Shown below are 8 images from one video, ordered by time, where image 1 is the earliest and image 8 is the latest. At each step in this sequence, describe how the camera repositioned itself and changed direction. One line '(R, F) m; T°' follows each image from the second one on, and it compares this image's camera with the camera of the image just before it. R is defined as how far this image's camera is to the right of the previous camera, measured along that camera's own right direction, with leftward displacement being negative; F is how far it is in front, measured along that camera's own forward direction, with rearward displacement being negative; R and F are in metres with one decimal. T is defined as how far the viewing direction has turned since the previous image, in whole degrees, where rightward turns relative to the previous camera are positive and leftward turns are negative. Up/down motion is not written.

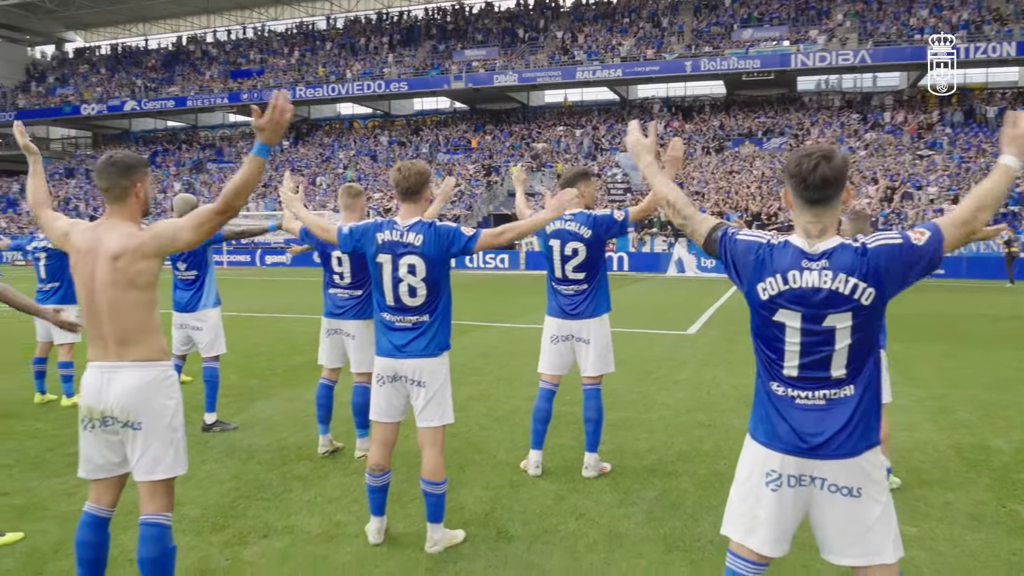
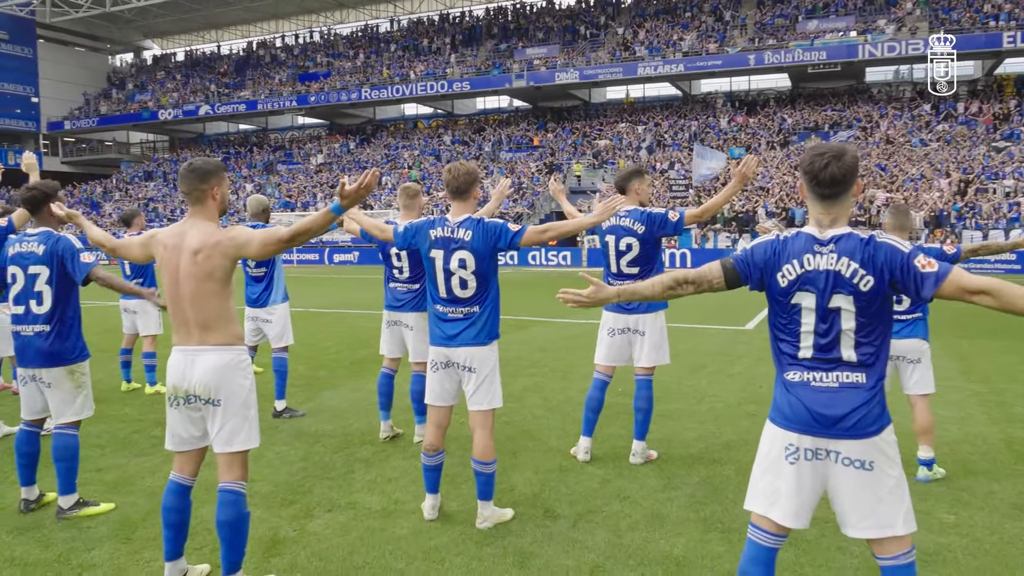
(+0.1, -0.2) m; -4°
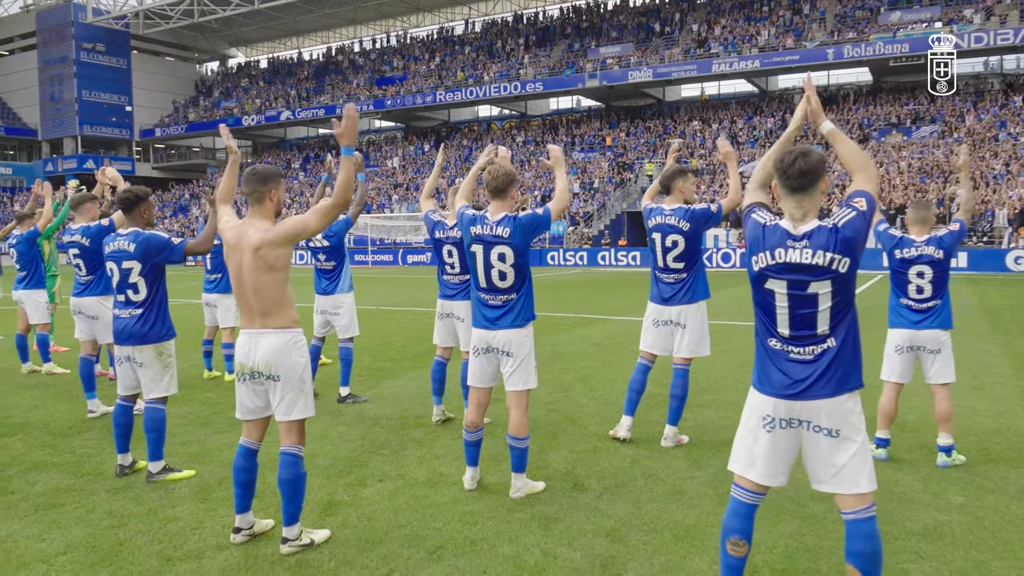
(+0.2, -0.4) m; -5°
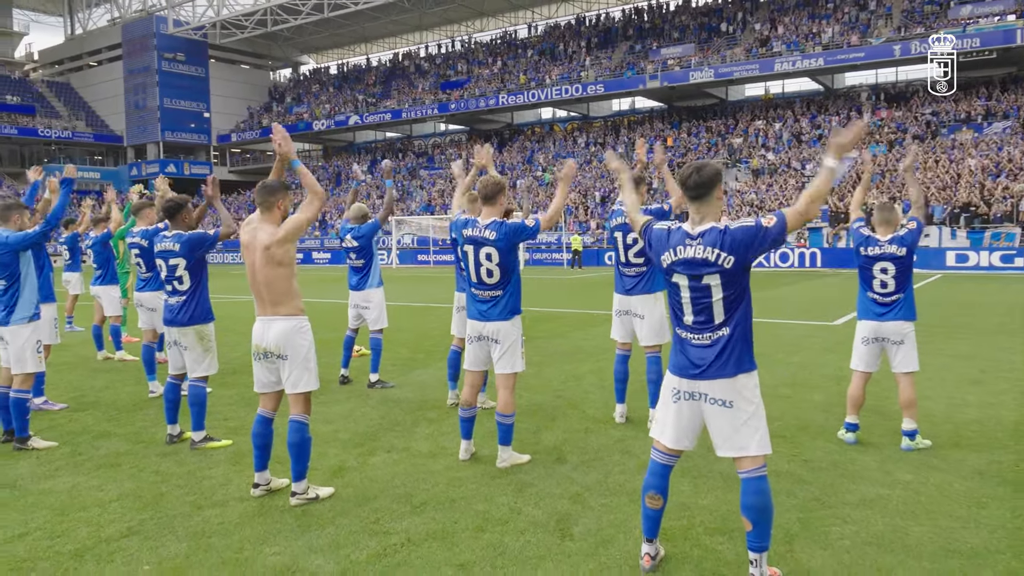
(+0.5, -0.6) m; -5°
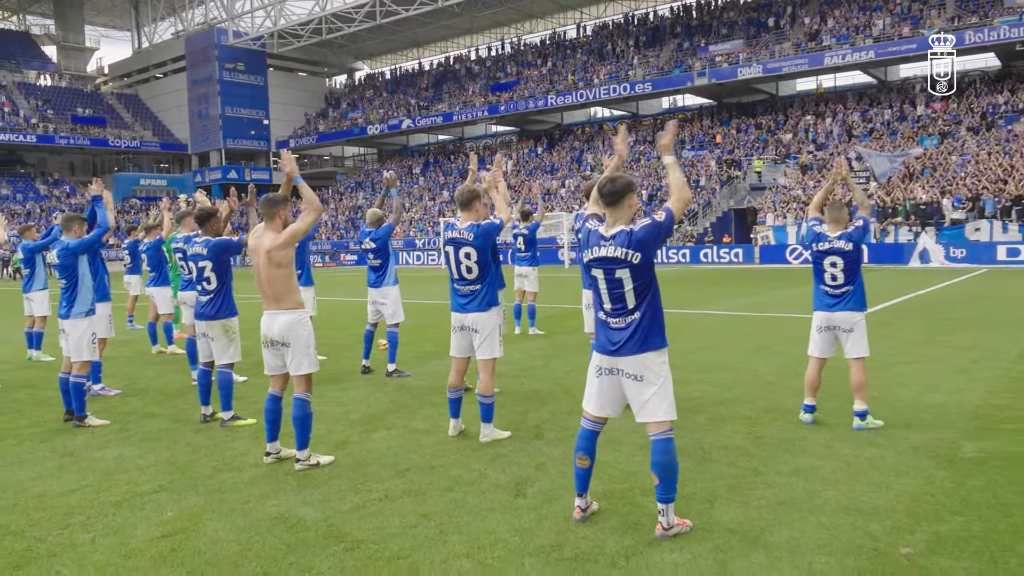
(+0.5, -0.7) m; -4°
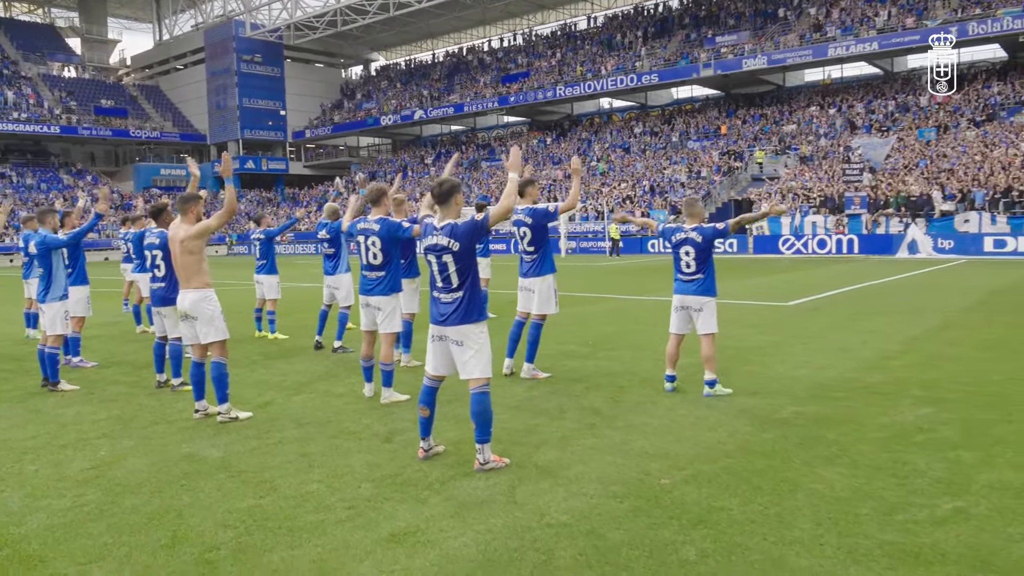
(+1.0, -1.0) m; -2°
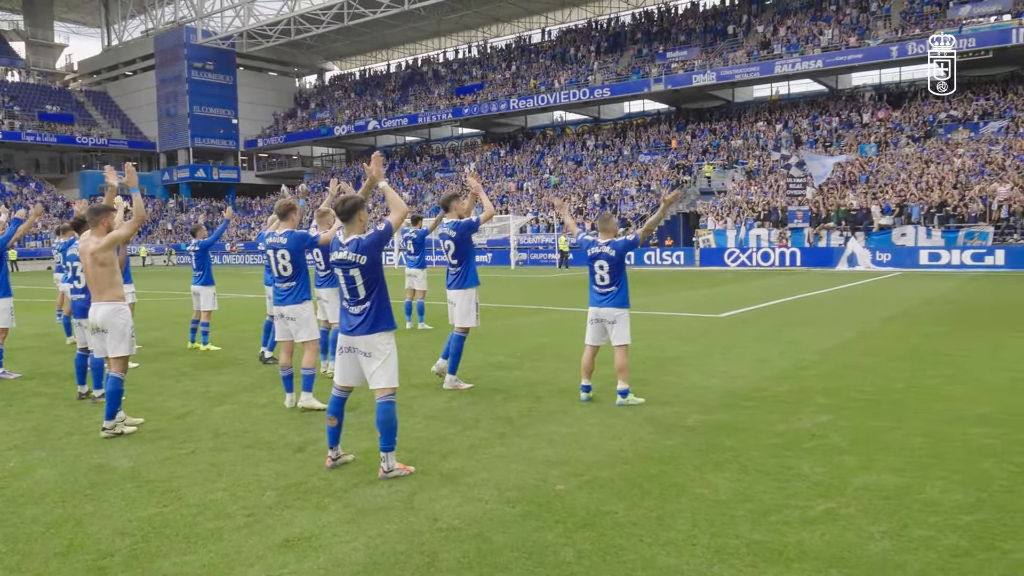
(+0.3, -0.2) m; +3°
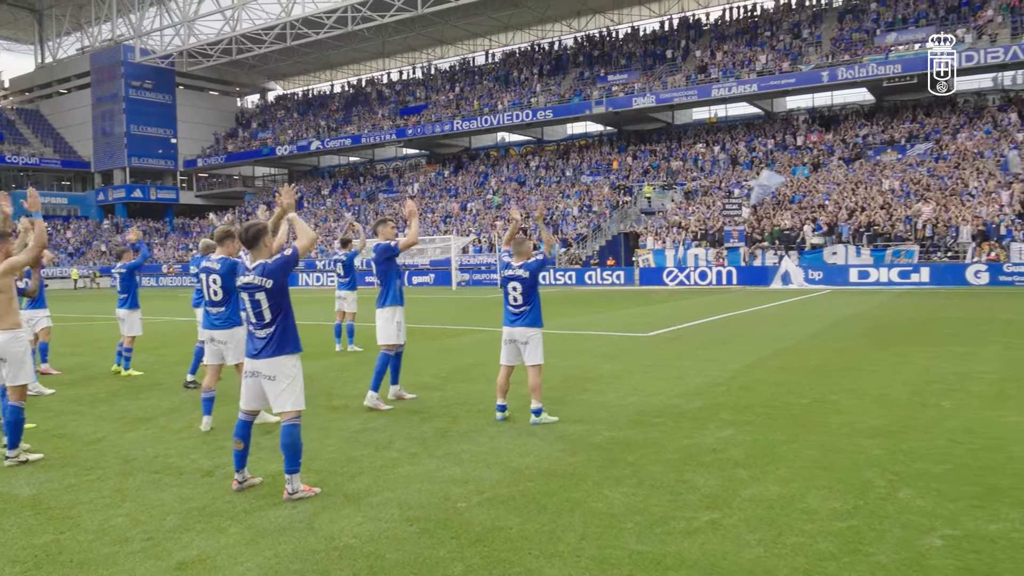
(+0.3, -0.2) m; +4°
